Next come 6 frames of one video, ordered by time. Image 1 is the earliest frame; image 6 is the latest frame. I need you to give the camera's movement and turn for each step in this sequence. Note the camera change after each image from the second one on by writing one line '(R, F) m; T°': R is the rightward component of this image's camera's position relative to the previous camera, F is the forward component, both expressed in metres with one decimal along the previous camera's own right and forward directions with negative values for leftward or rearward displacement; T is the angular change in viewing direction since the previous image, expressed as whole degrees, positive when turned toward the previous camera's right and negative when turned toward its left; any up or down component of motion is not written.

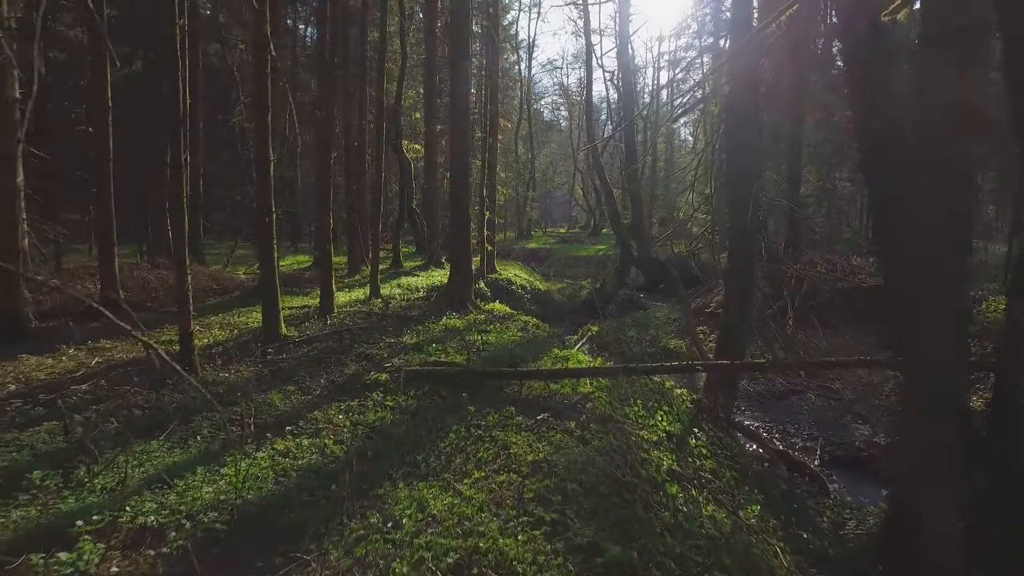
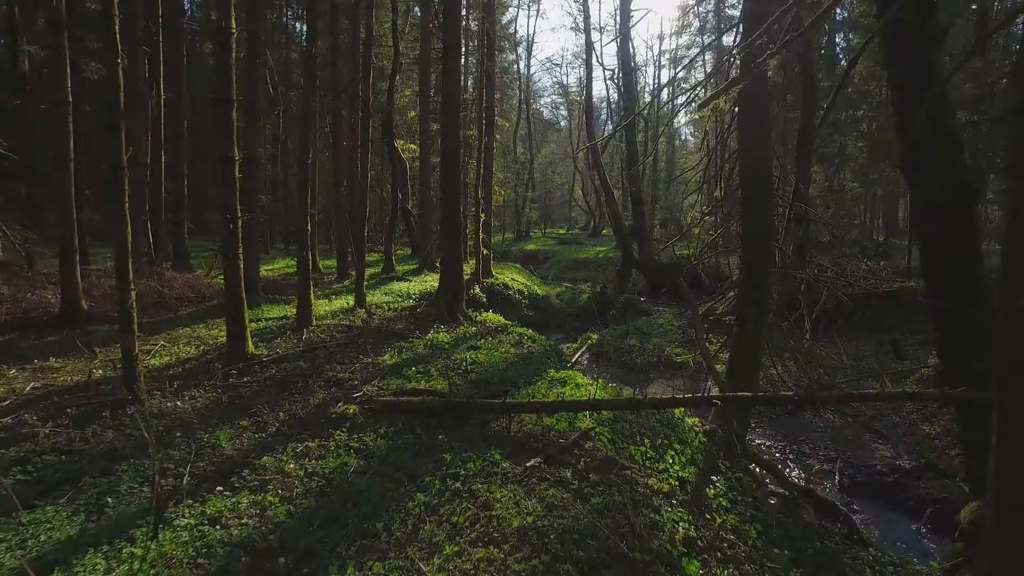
(+0.1, +0.9) m; 0°
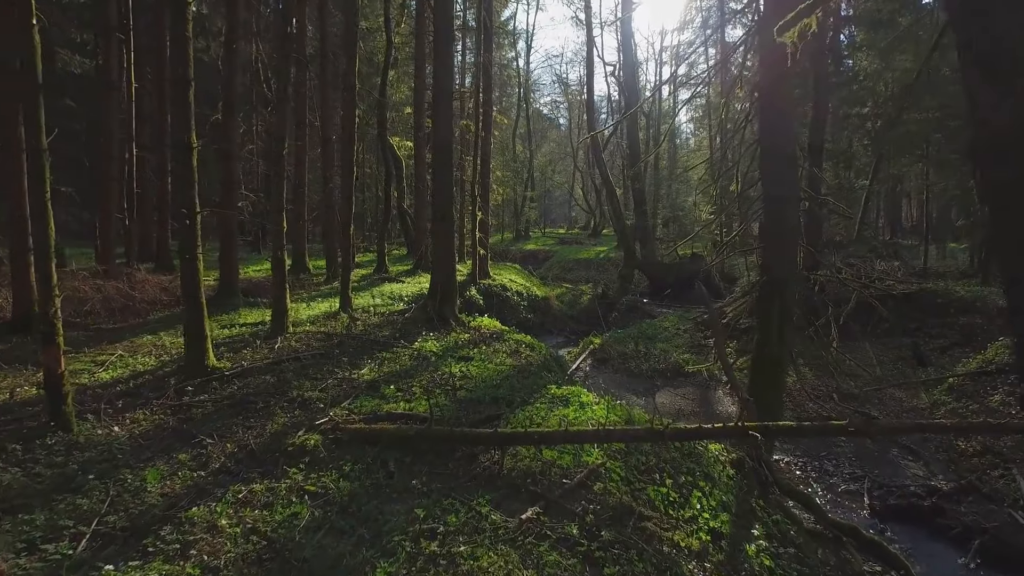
(0.0, +1.0) m; 0°
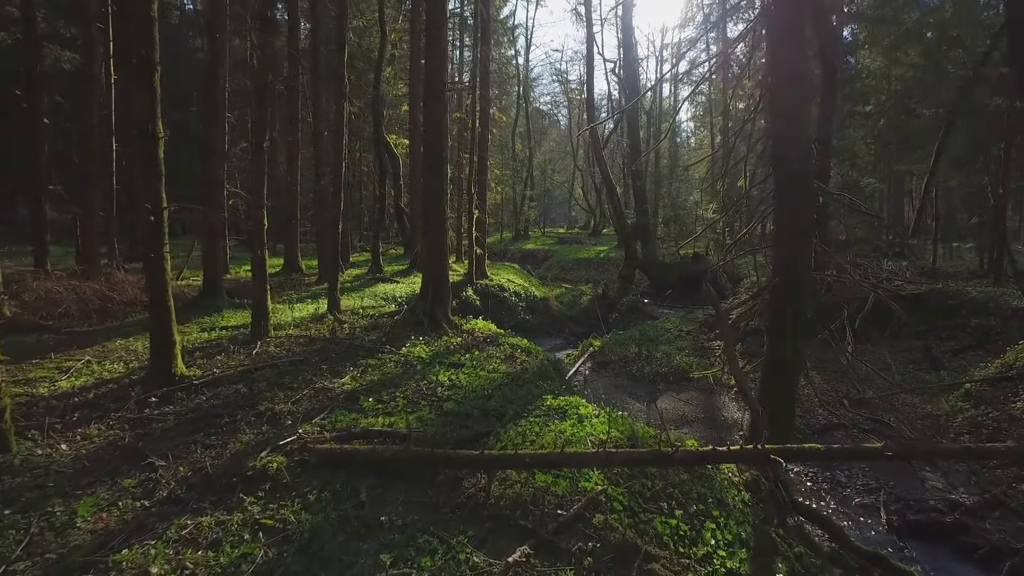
(+0.1, +0.6) m; 0°
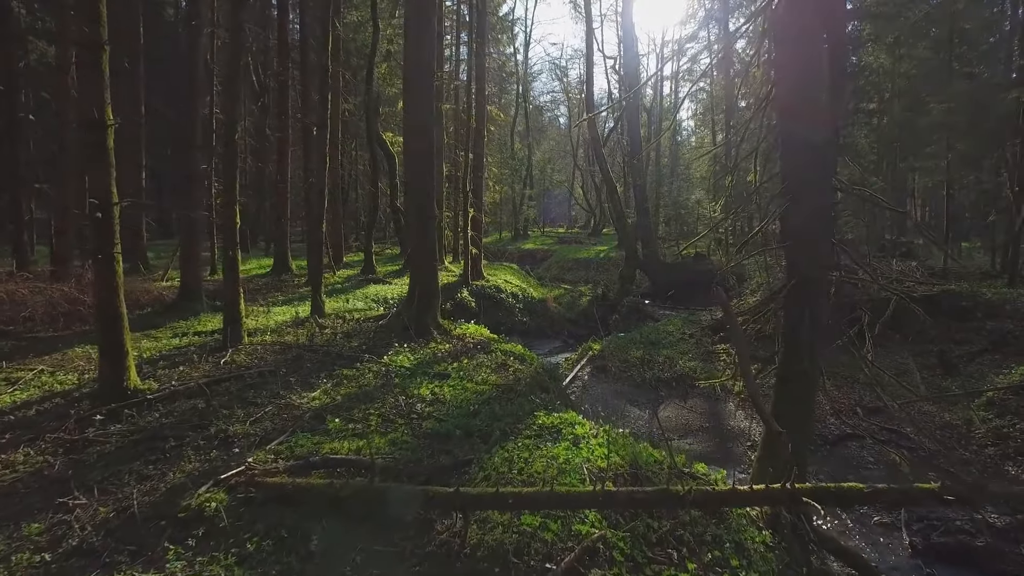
(+0.1, +0.7) m; 0°
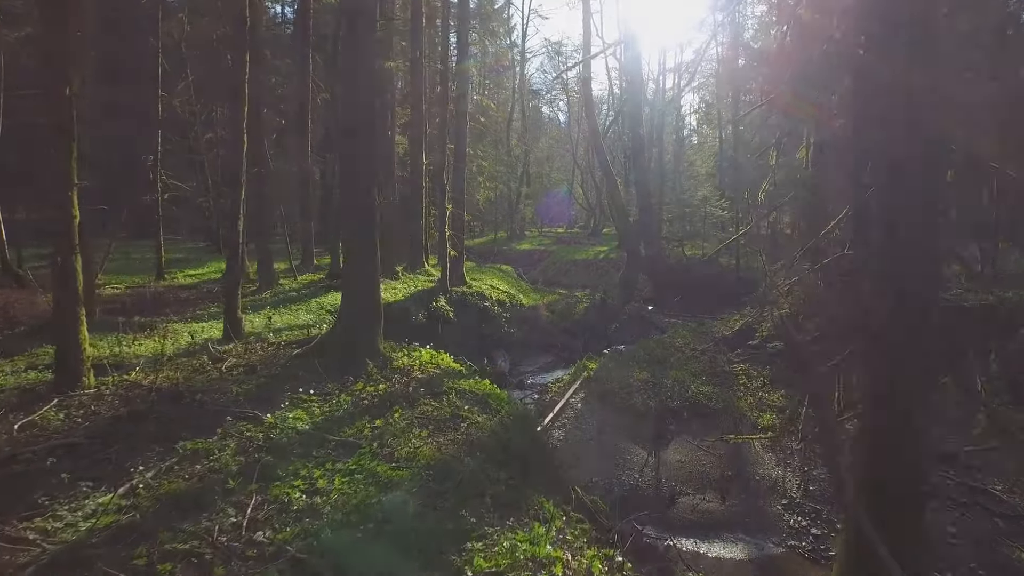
(+0.4, +2.5) m; 0°
